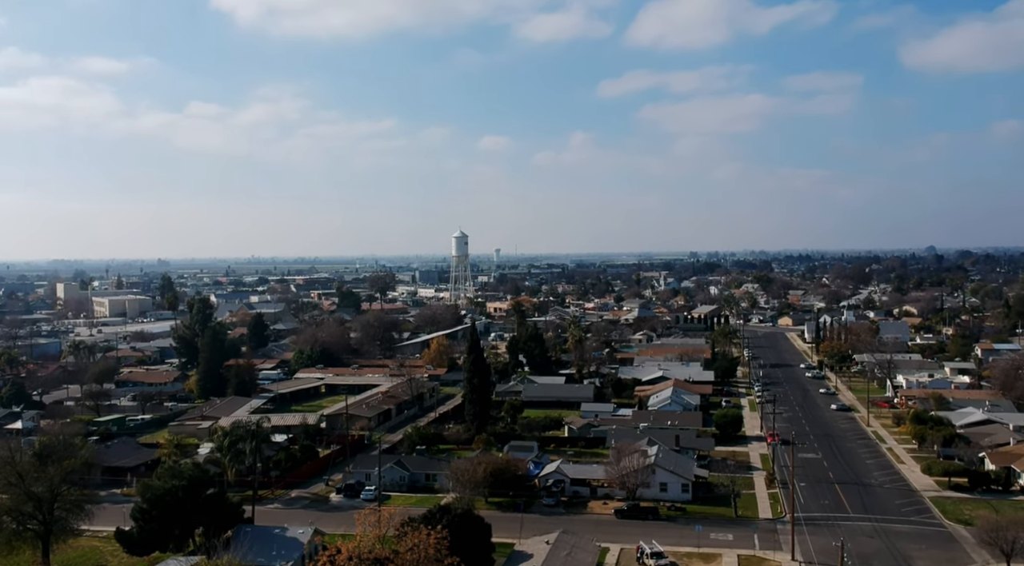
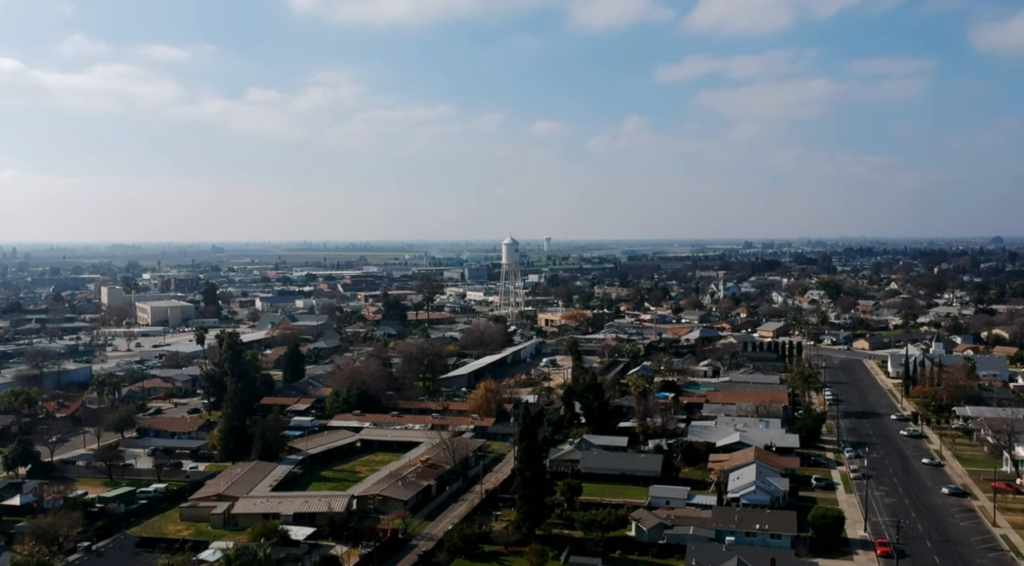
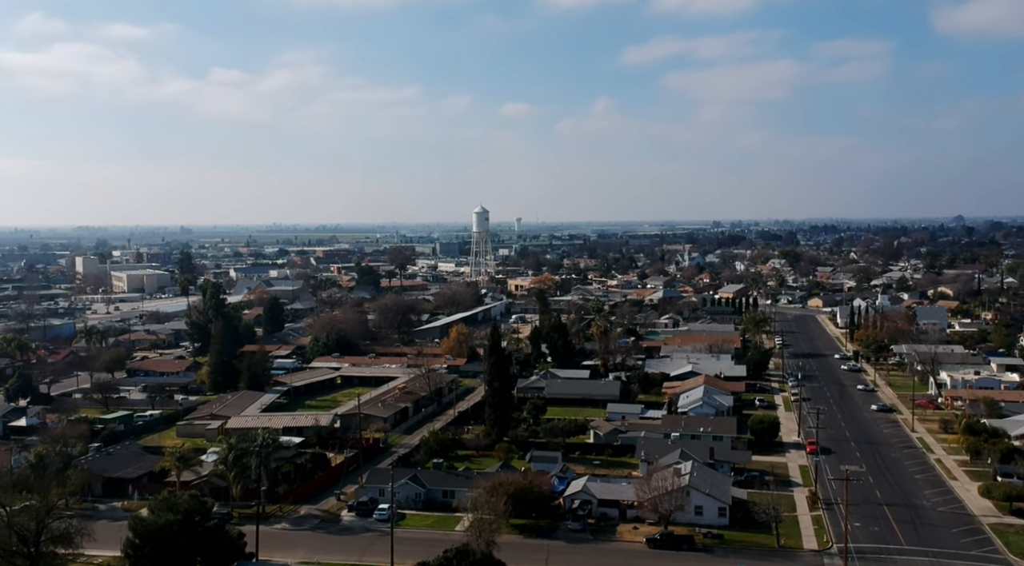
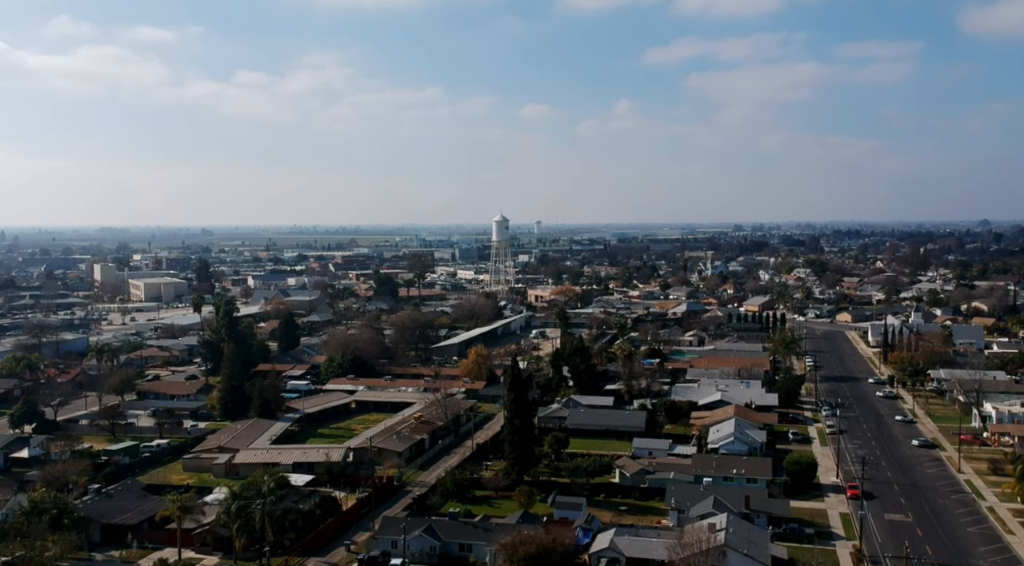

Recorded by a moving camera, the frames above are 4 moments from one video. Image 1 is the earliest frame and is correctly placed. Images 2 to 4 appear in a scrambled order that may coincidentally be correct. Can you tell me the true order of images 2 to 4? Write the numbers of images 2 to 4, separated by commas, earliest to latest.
3, 4, 2
